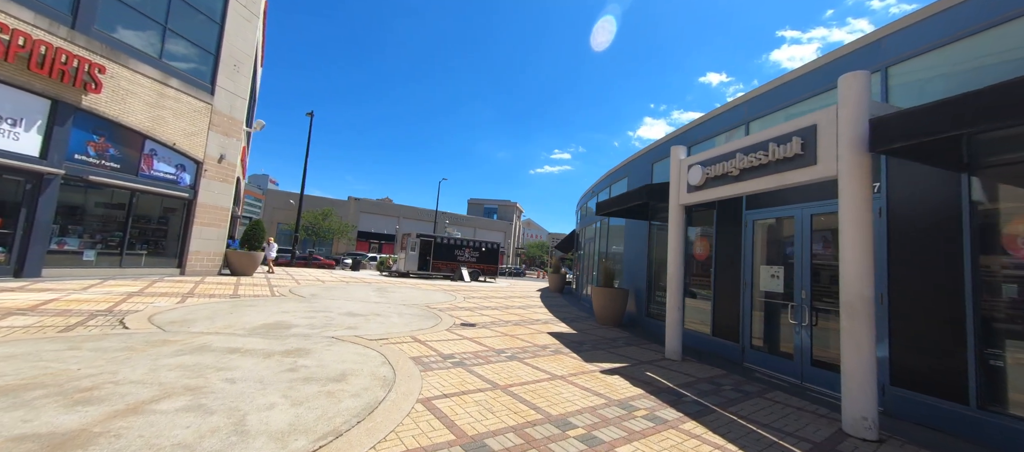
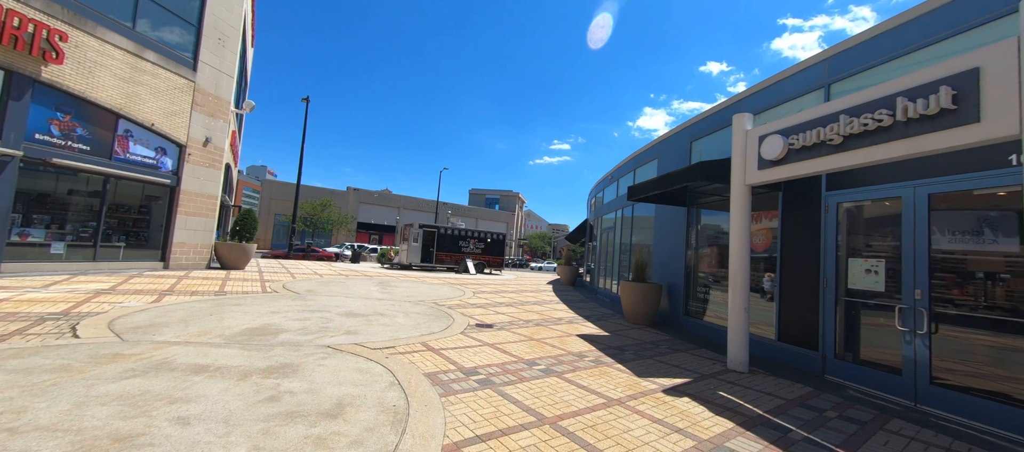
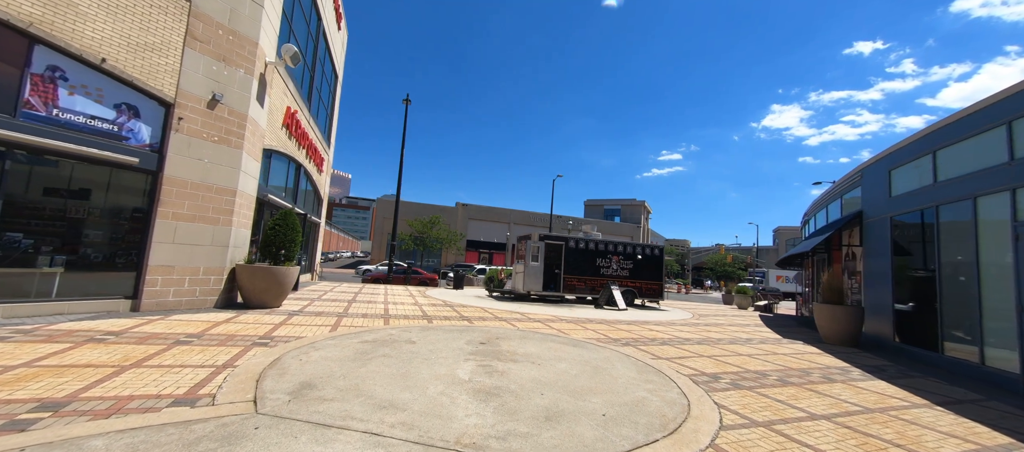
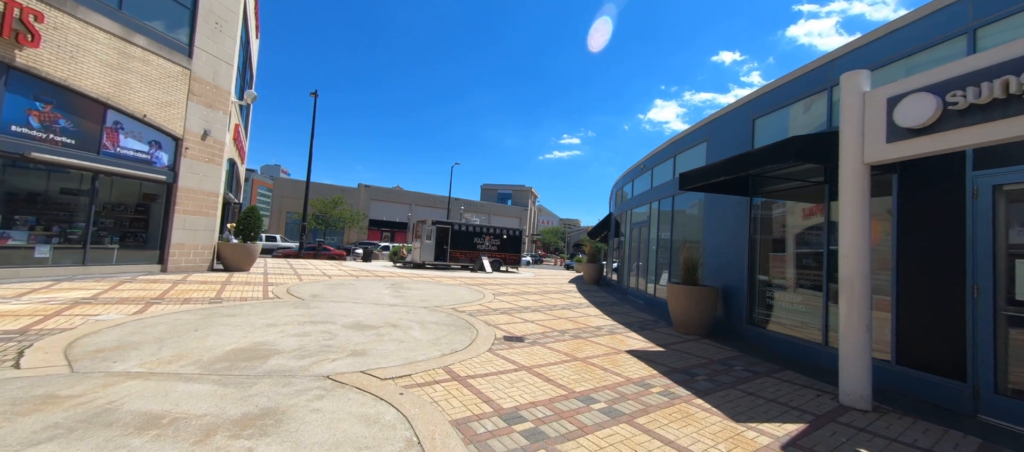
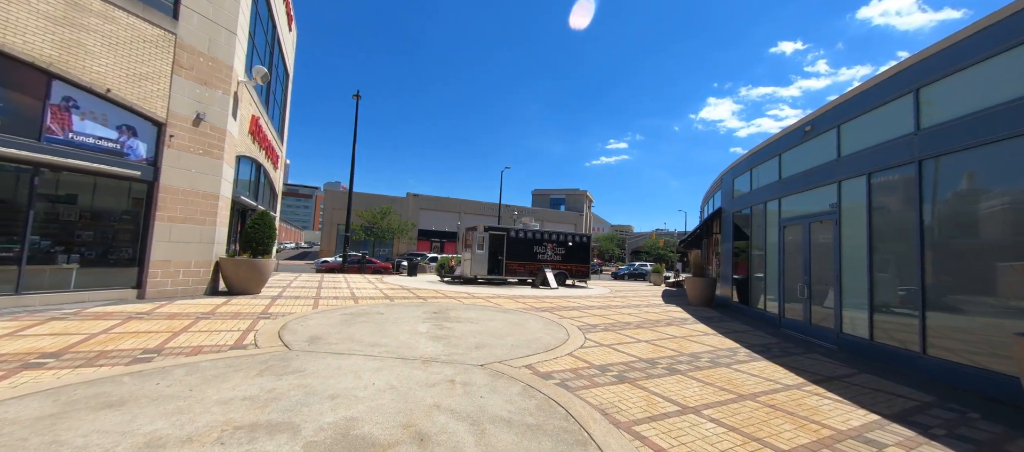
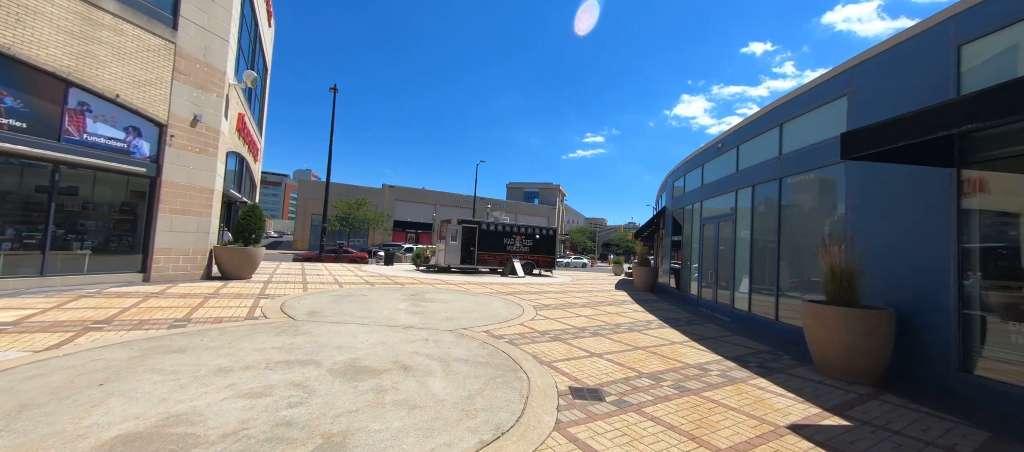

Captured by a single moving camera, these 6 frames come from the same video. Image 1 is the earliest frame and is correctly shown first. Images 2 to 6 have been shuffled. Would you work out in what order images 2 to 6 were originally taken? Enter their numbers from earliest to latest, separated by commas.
2, 4, 6, 5, 3
